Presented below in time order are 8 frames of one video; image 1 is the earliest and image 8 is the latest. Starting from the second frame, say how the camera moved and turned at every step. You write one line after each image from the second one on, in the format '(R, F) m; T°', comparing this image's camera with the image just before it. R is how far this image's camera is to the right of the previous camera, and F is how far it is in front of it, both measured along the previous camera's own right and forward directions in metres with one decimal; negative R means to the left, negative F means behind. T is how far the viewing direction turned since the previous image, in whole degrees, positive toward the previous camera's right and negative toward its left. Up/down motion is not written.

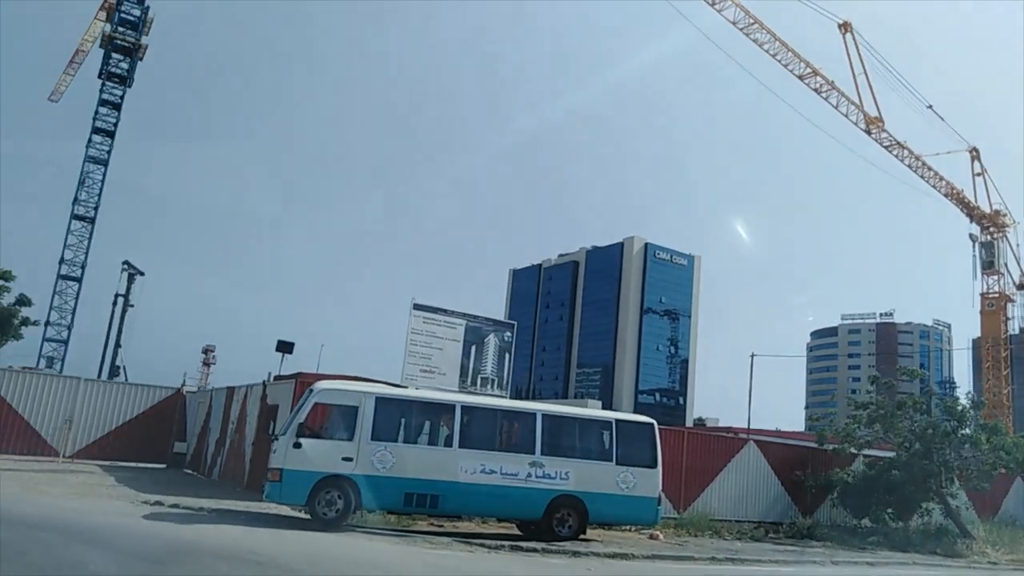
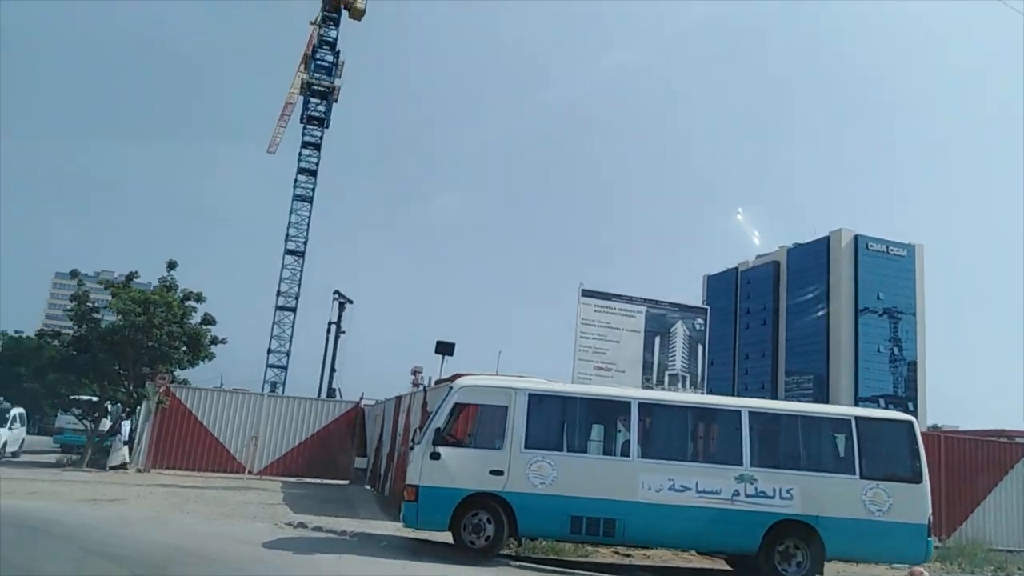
(+0.1, +2.6) m; -15°
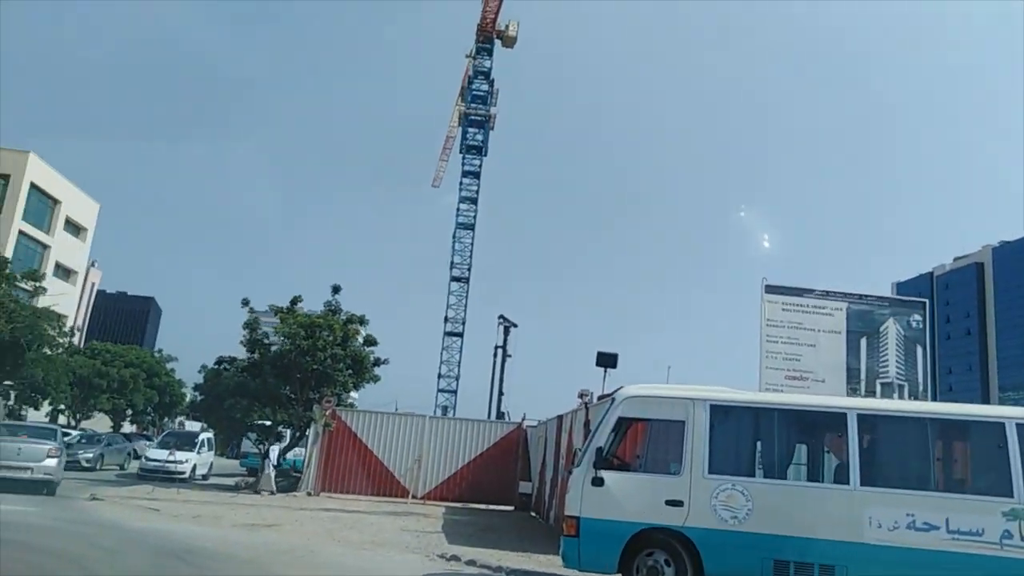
(-0.1, +1.5) m; -12°
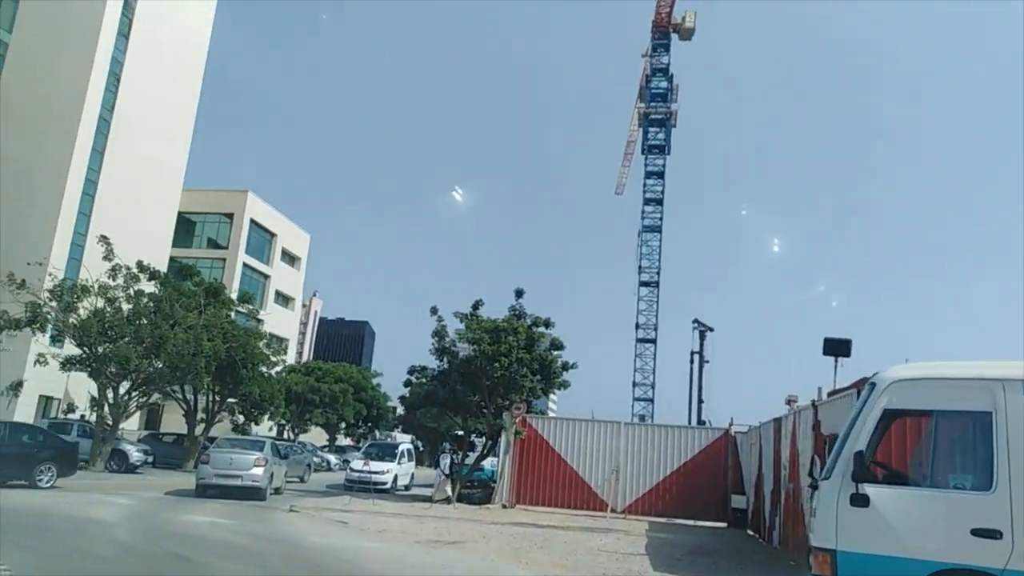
(-0.1, +1.6) m; -14°
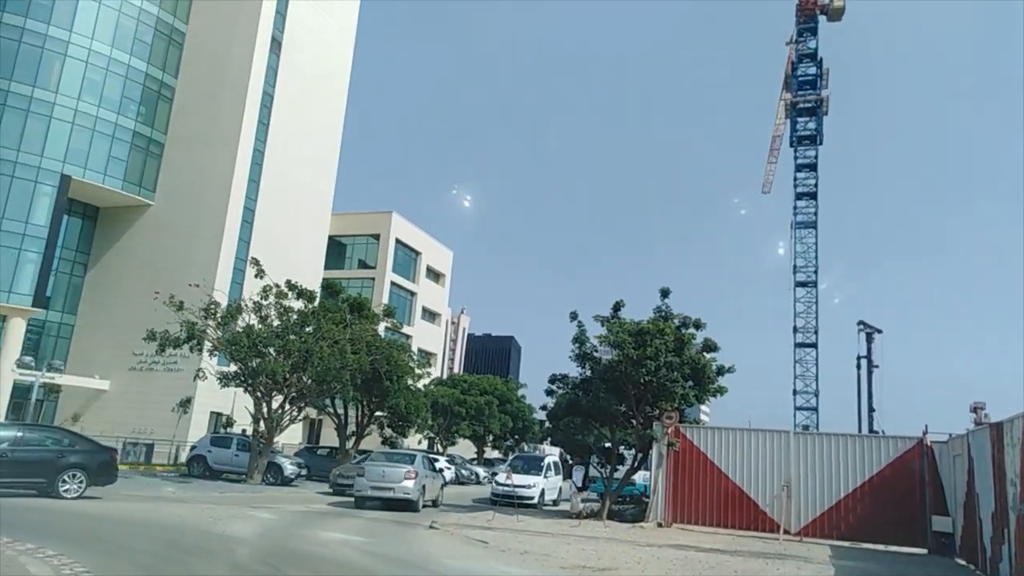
(0.0, +1.3) m; -11°
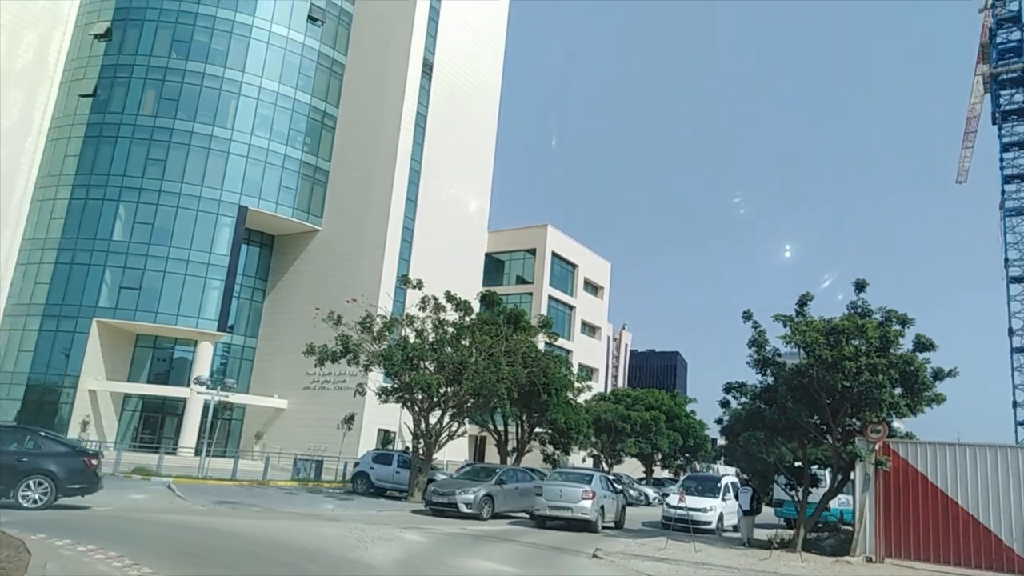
(0.0, +1.7) m; -12°
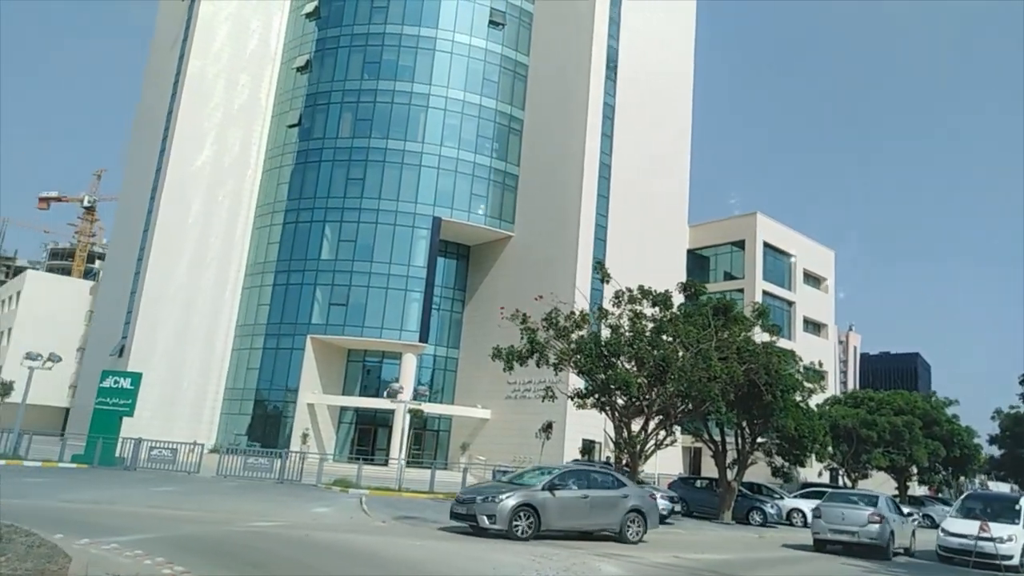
(0.0, +2.8) m; -15°
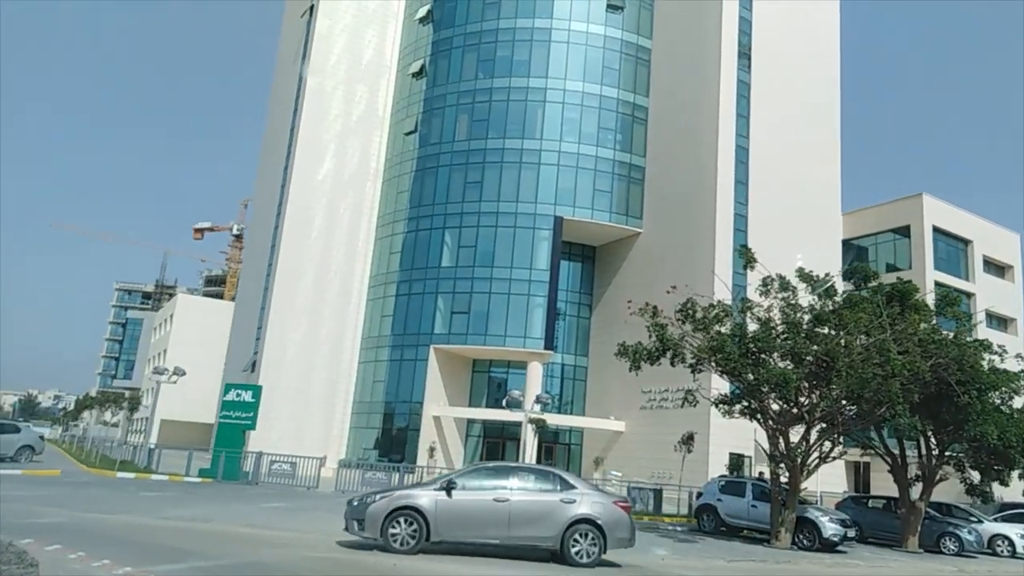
(+0.1, +2.6) m; -10°
